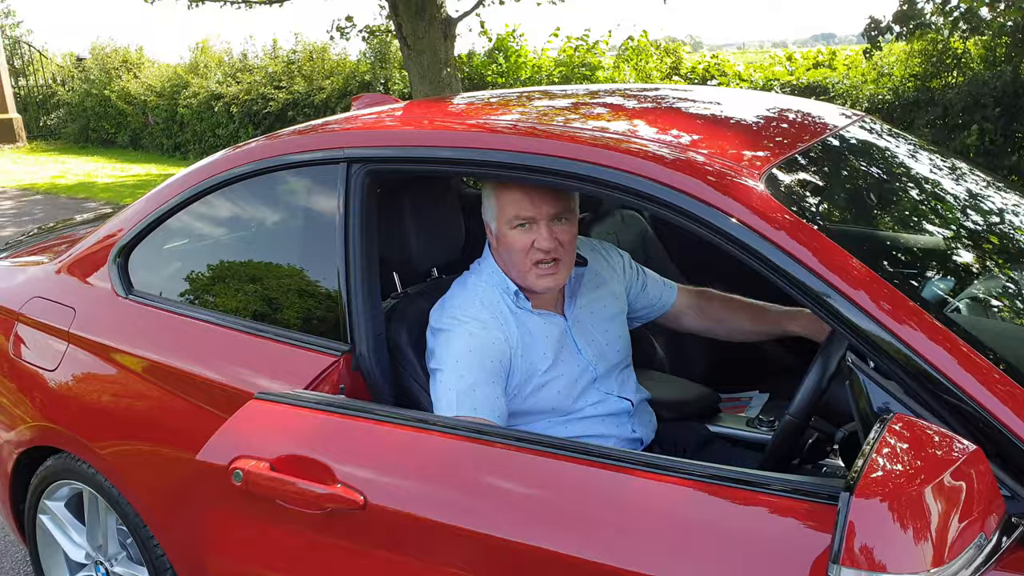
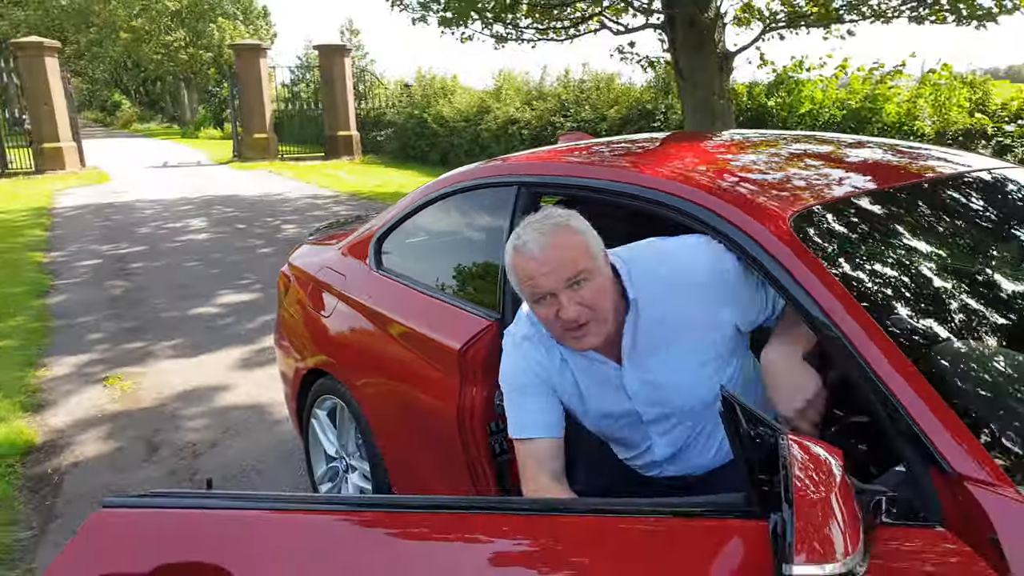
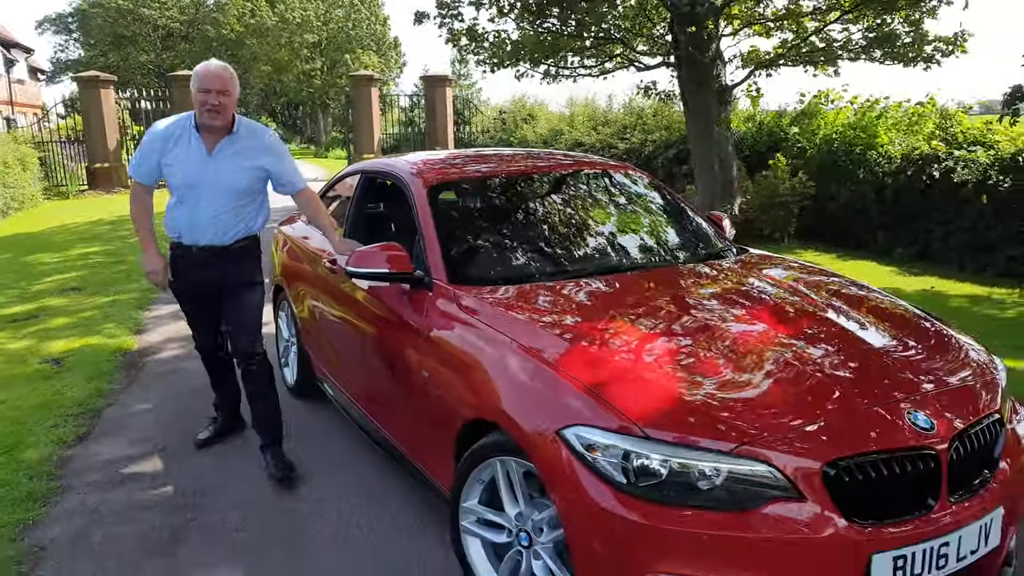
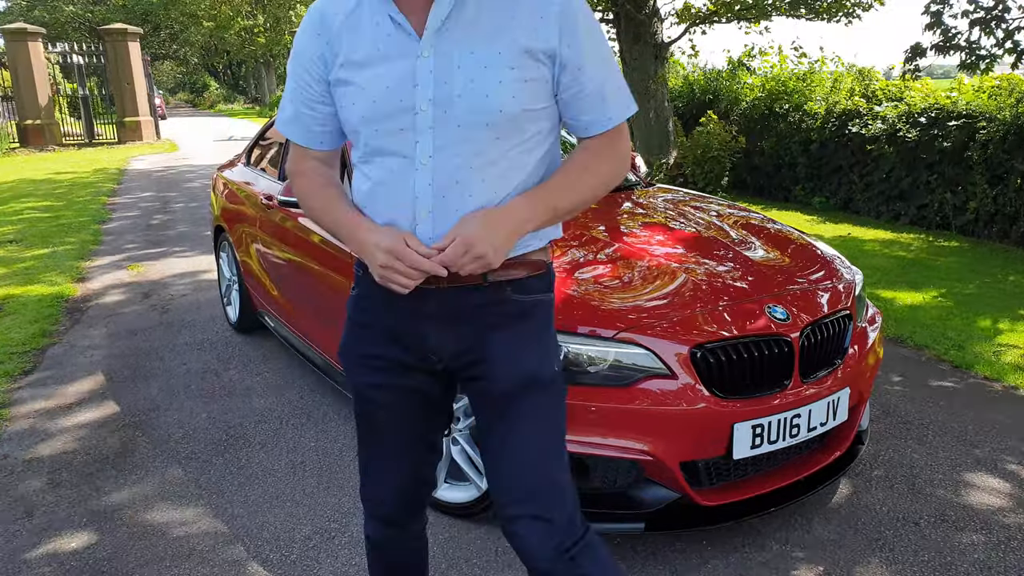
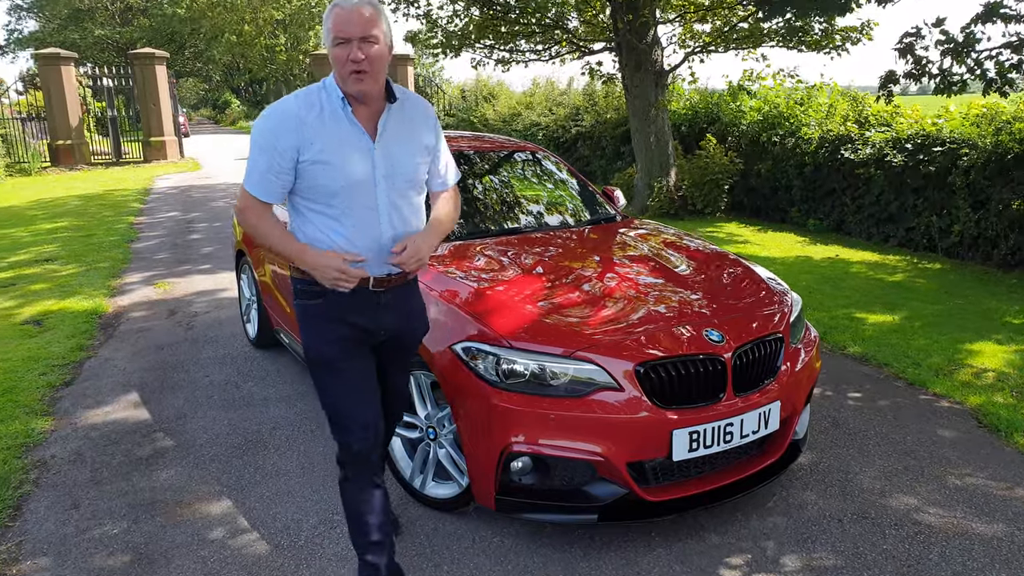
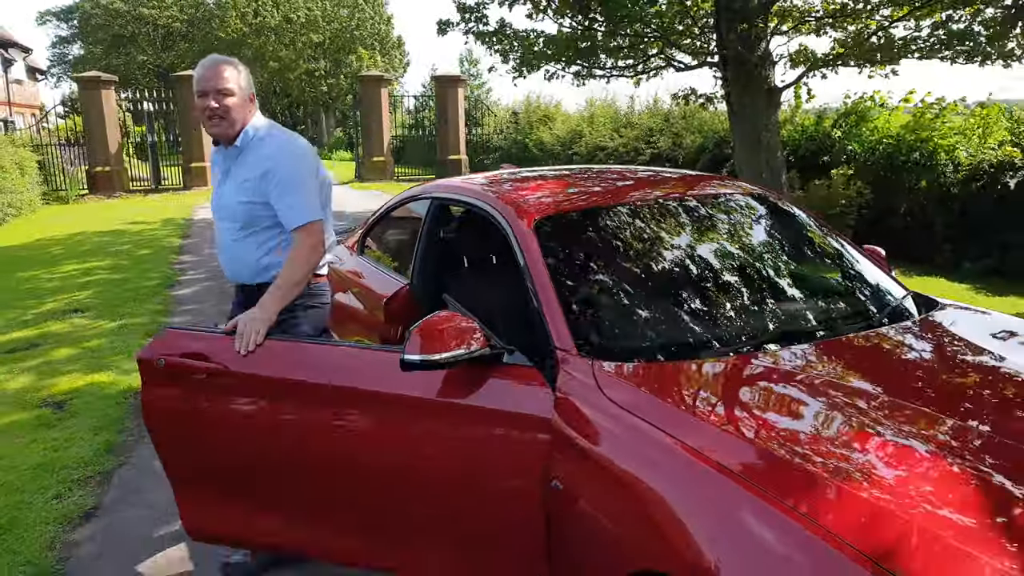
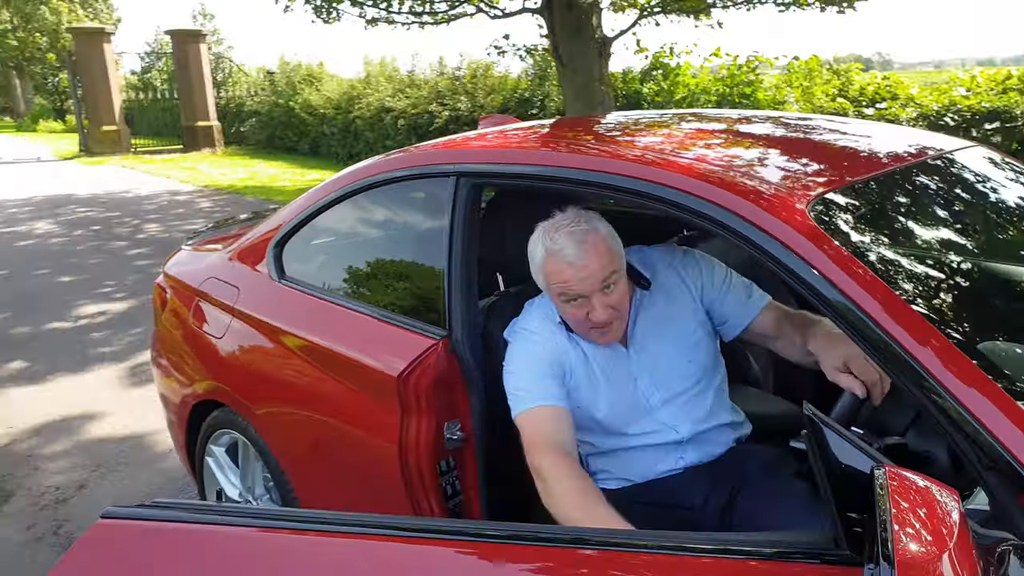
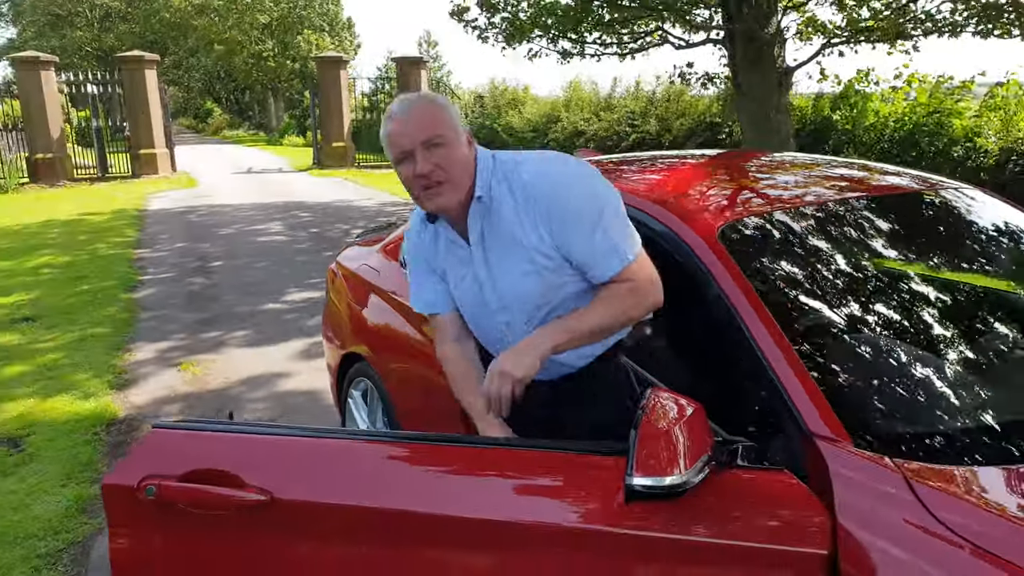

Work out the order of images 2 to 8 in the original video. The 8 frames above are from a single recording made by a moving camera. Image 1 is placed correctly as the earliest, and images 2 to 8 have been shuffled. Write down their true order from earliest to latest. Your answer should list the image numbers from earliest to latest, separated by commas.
7, 2, 8, 6, 3, 5, 4
